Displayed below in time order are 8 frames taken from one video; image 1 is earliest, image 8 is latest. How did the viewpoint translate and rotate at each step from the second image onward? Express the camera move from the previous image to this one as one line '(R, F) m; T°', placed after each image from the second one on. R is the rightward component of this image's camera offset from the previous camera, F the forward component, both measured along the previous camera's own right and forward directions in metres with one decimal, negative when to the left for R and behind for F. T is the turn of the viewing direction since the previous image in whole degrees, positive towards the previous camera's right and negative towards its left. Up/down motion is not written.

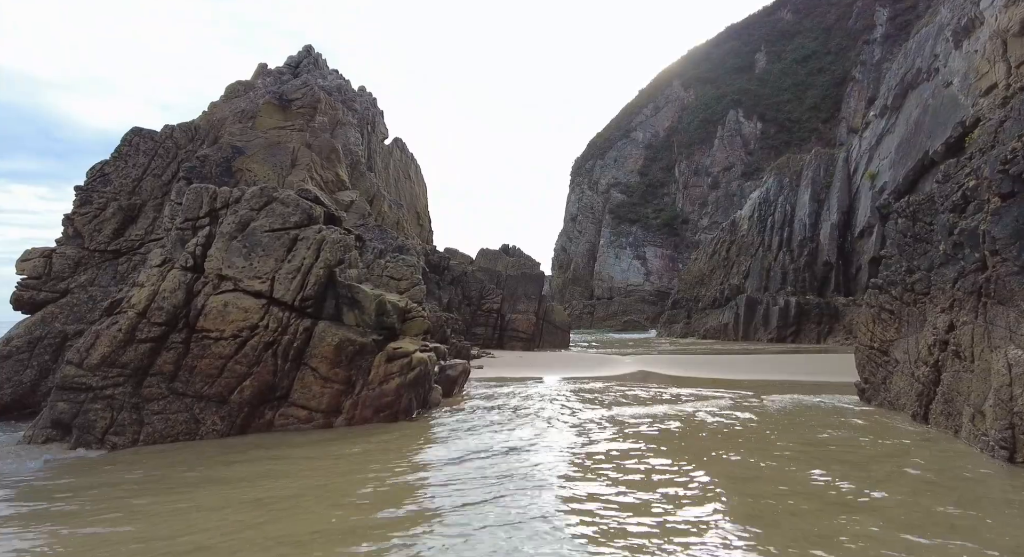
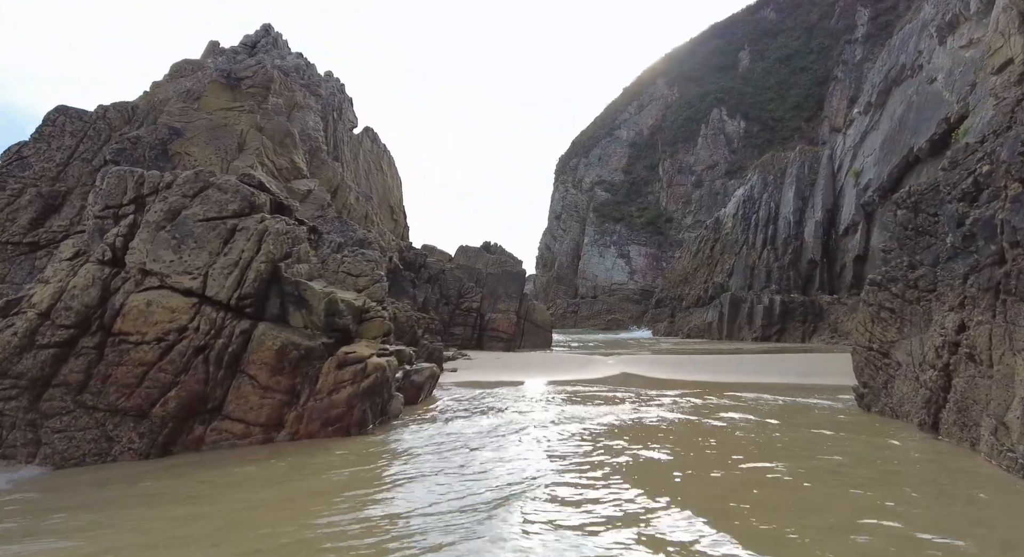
(+0.3, +1.0) m; +2°
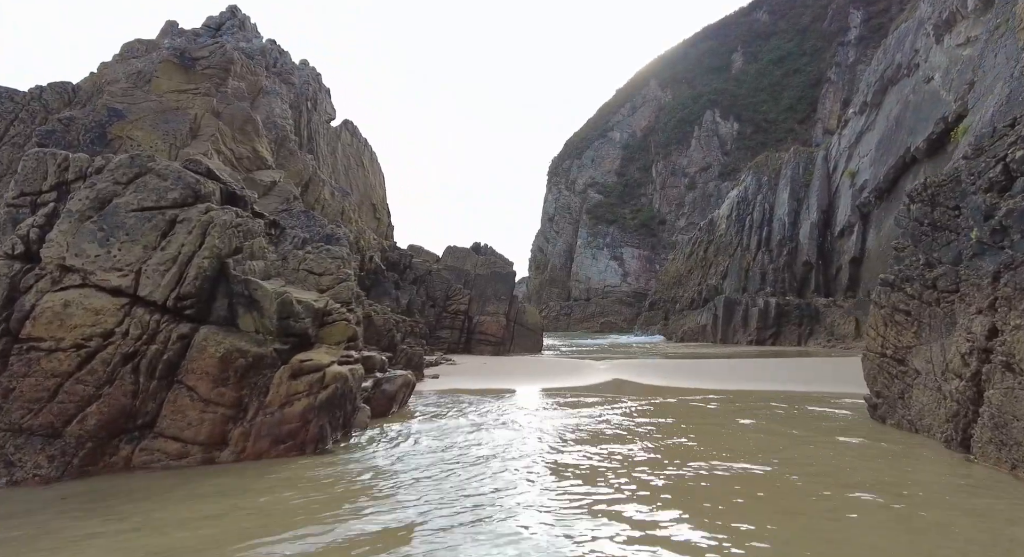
(+0.2, +0.9) m; +1°
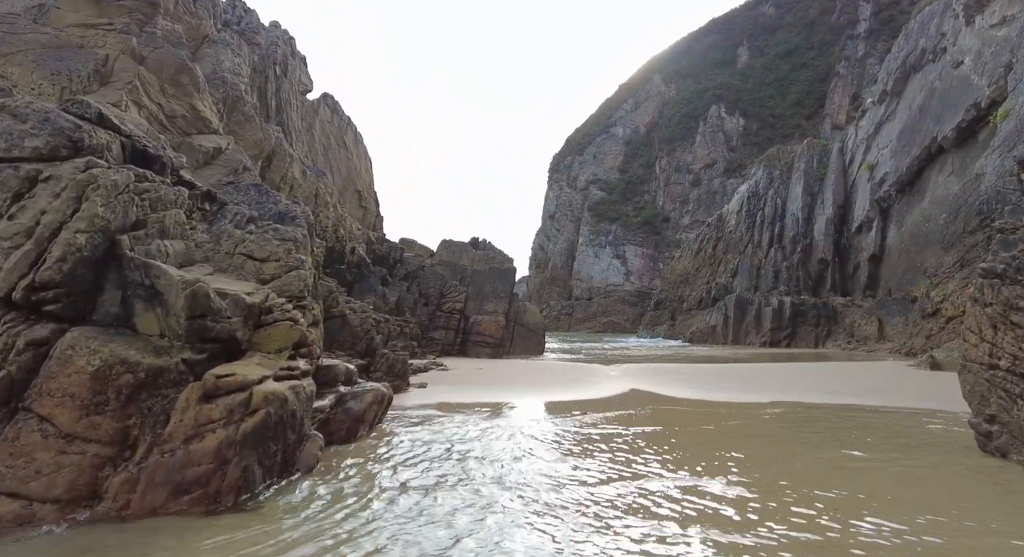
(0.0, +2.1) m; 0°
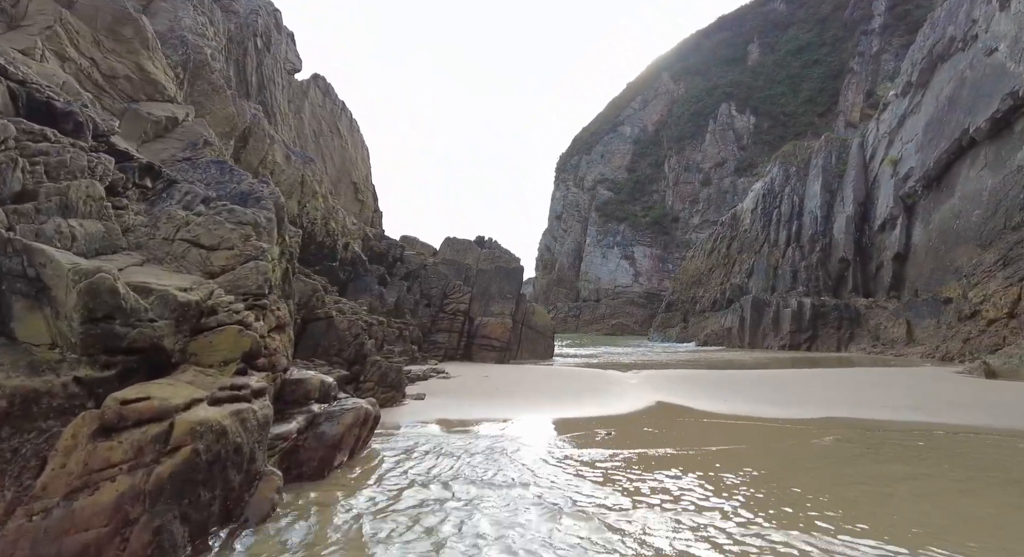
(-0.1, +1.5) m; -1°
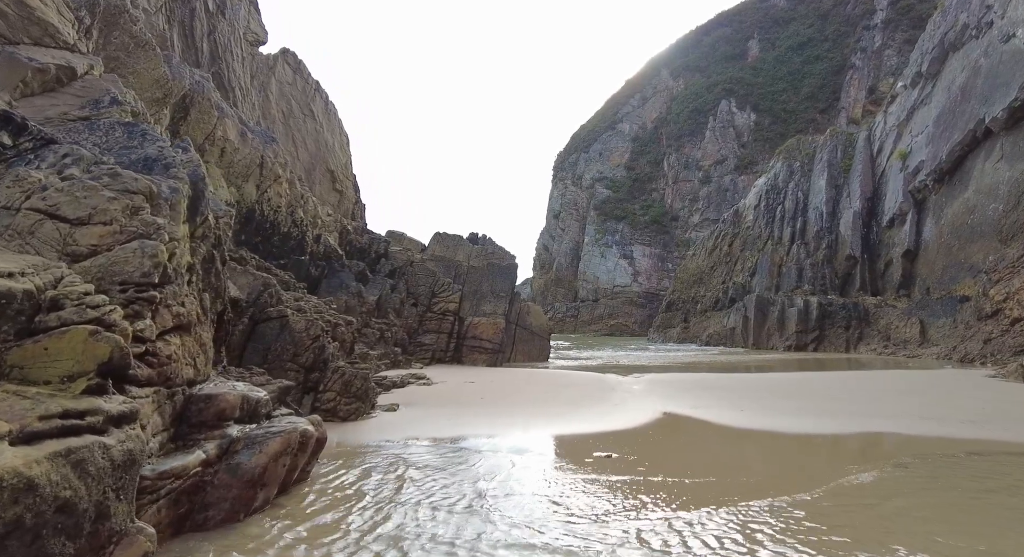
(+0.3, +1.4) m; 0°
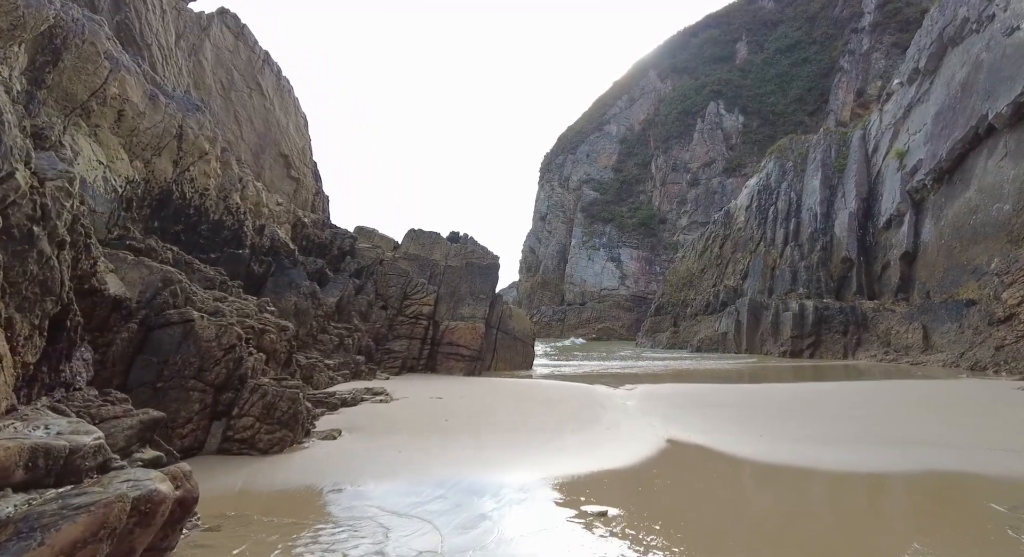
(+0.3, +1.9) m; +1°
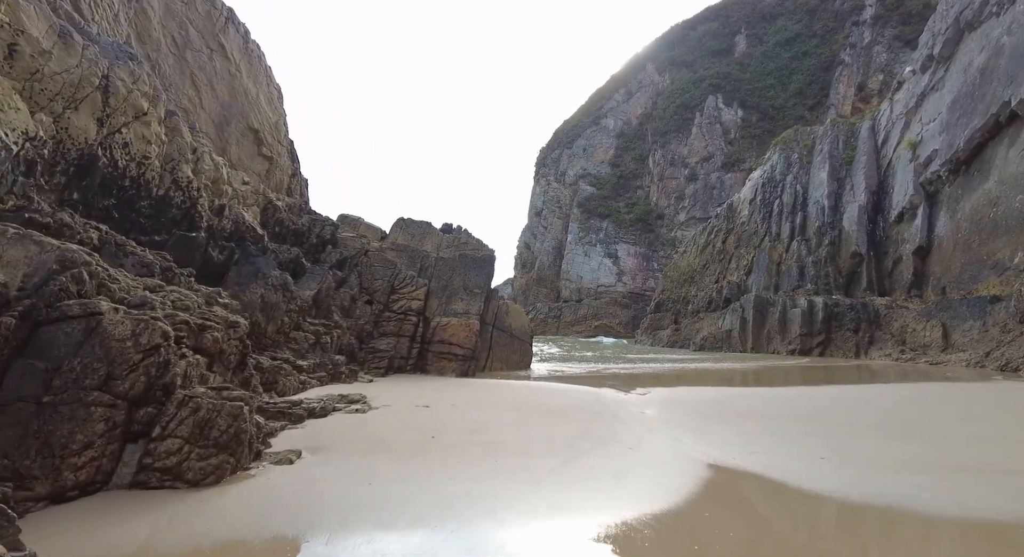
(-0.1, +1.7) m; +1°
